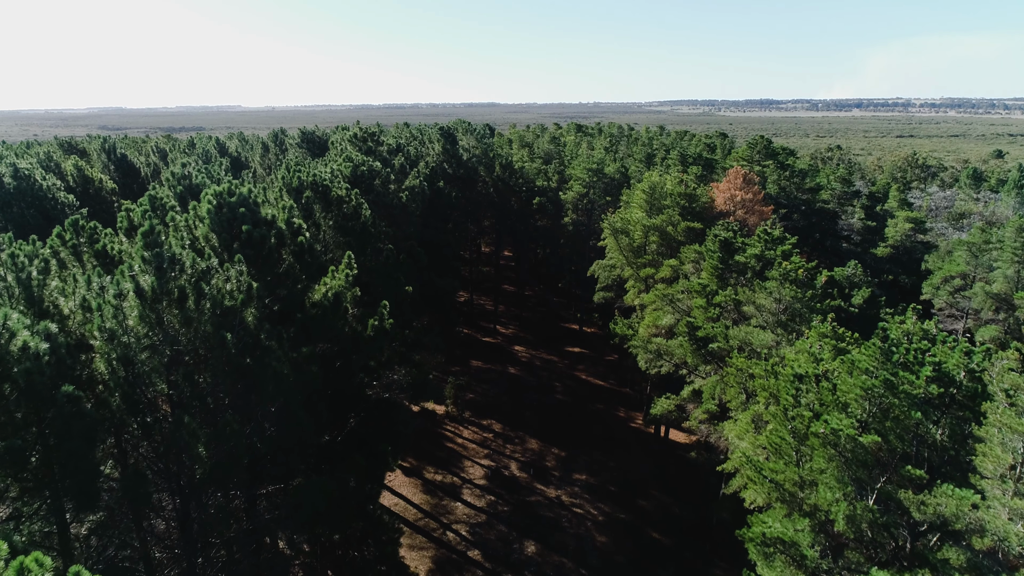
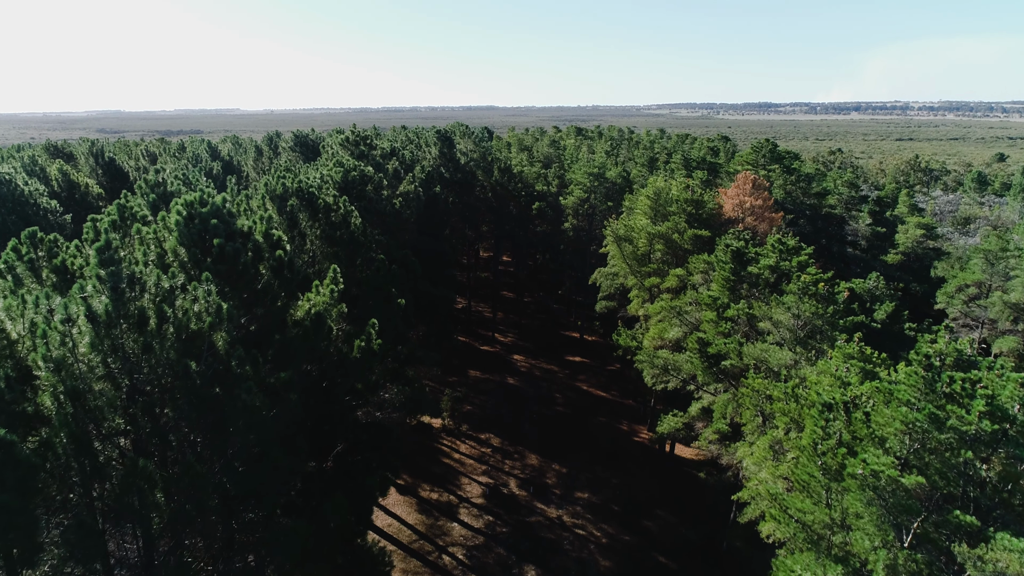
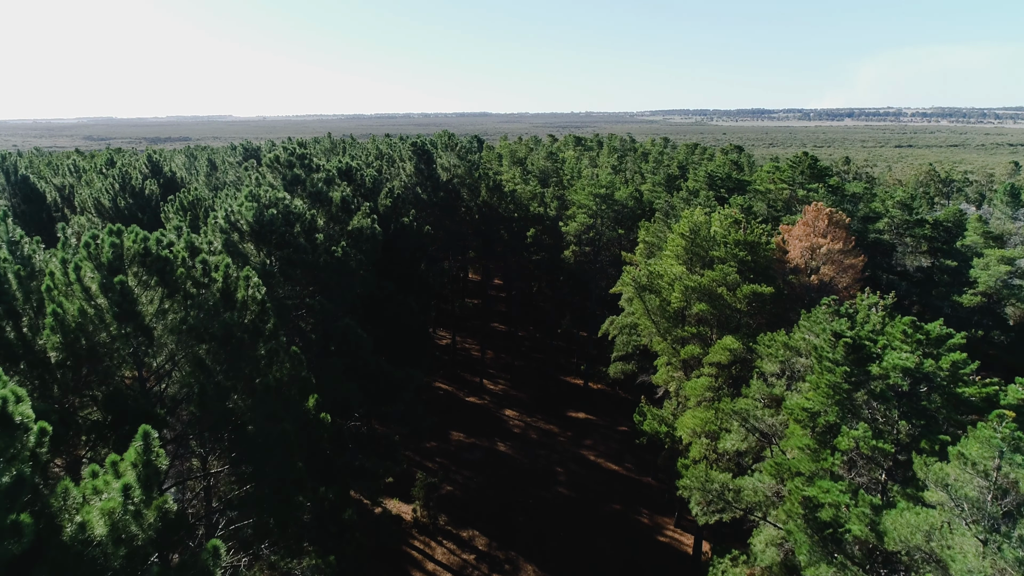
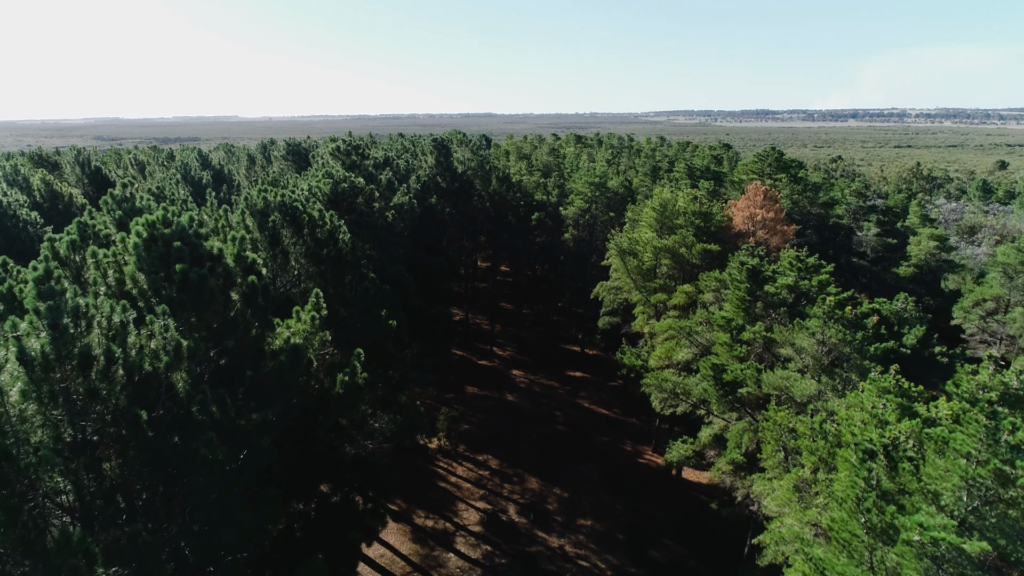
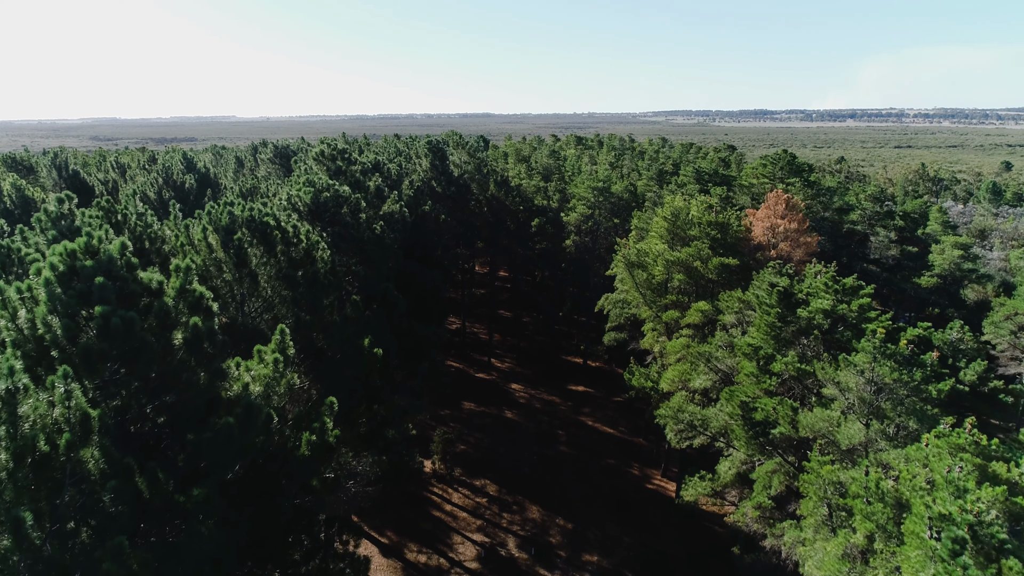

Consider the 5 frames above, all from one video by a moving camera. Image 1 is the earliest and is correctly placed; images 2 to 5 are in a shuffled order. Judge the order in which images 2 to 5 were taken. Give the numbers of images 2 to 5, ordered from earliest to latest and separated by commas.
2, 4, 5, 3
